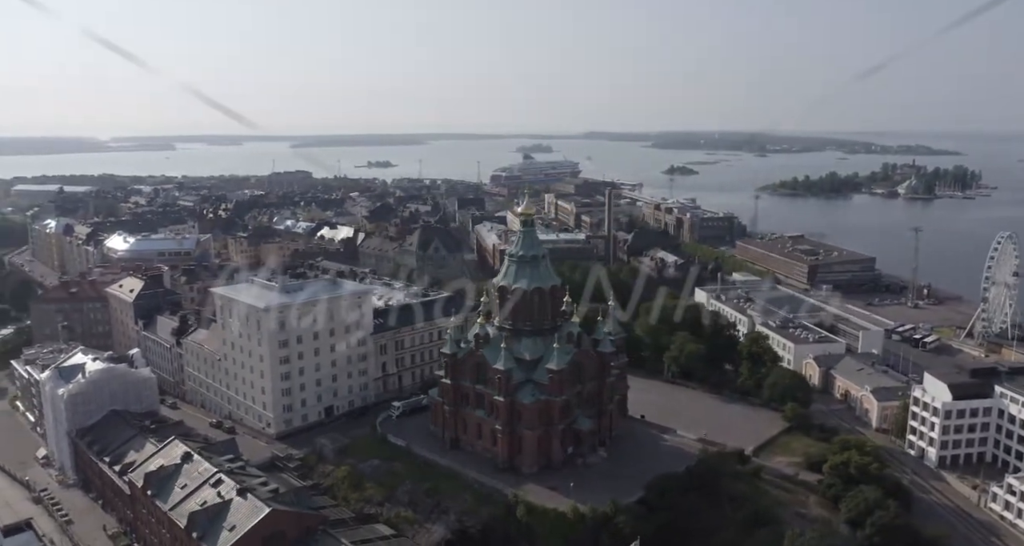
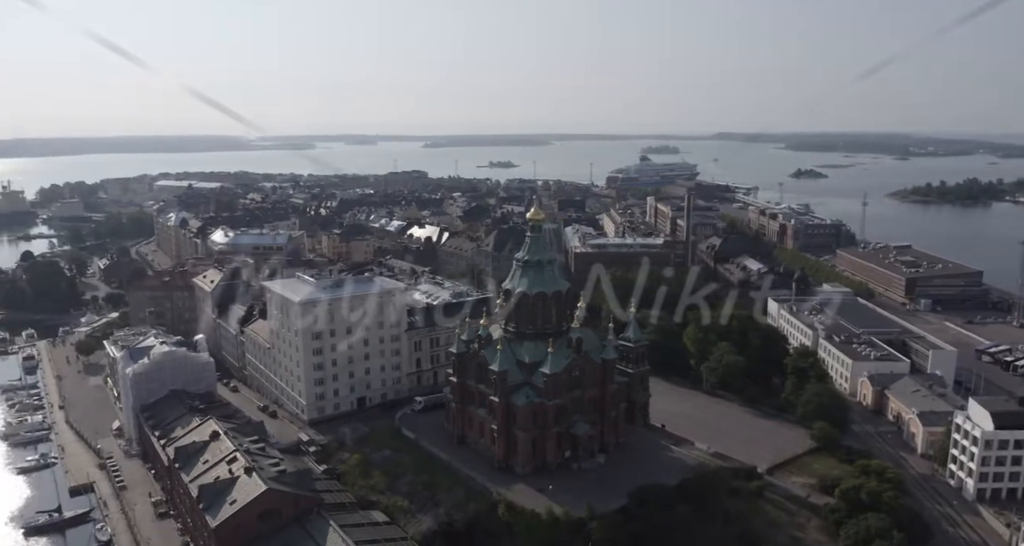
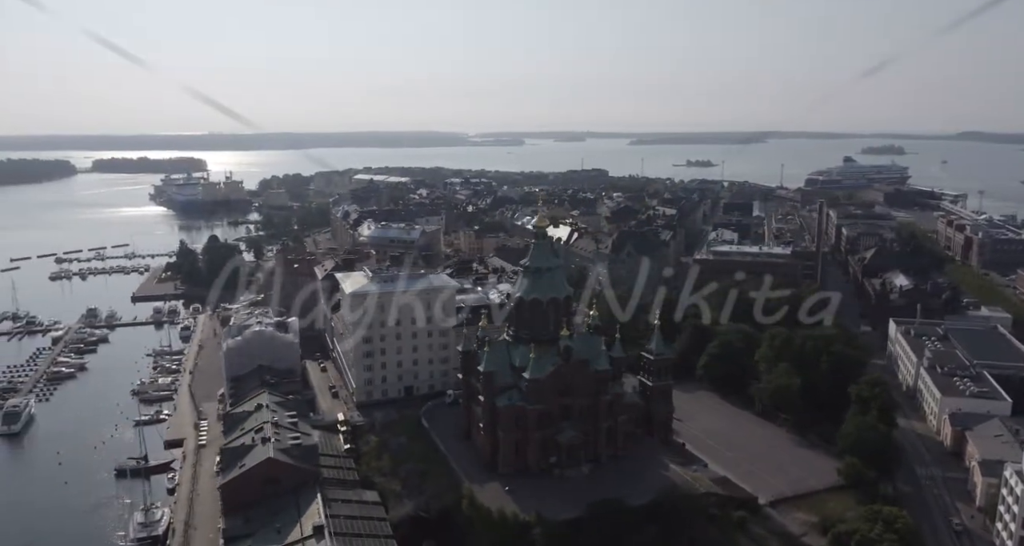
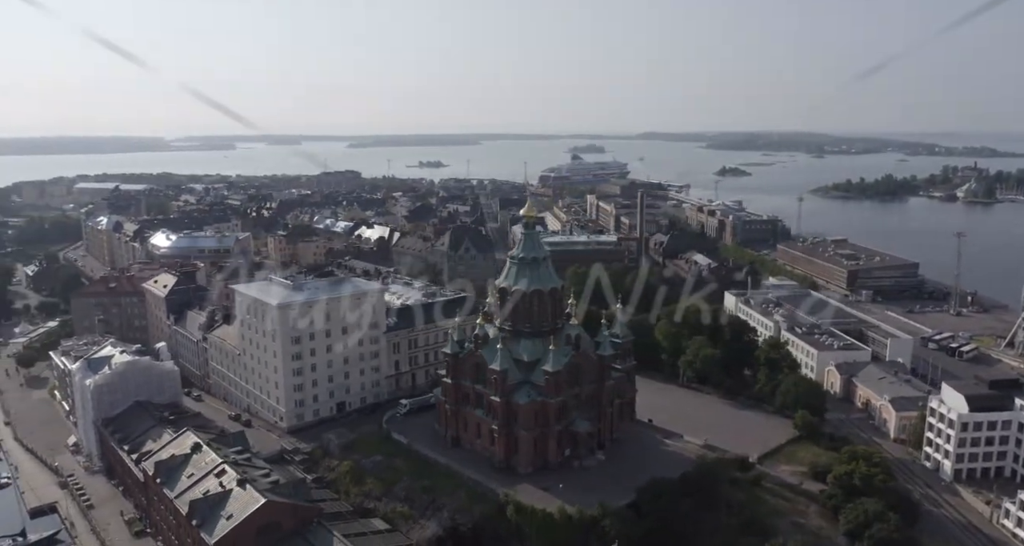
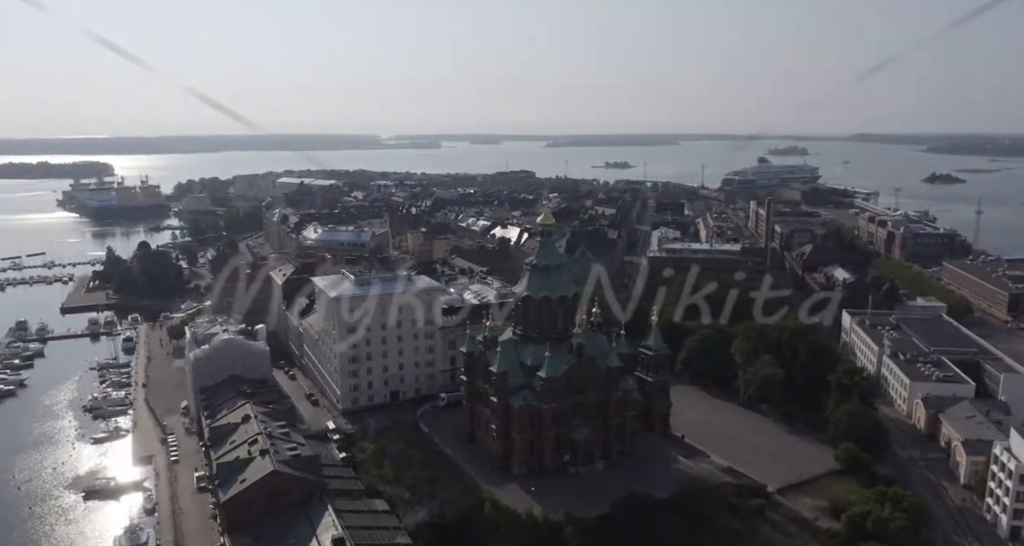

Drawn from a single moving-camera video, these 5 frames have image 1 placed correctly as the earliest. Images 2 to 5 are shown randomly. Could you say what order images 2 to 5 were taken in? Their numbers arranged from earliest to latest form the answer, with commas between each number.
4, 2, 5, 3
